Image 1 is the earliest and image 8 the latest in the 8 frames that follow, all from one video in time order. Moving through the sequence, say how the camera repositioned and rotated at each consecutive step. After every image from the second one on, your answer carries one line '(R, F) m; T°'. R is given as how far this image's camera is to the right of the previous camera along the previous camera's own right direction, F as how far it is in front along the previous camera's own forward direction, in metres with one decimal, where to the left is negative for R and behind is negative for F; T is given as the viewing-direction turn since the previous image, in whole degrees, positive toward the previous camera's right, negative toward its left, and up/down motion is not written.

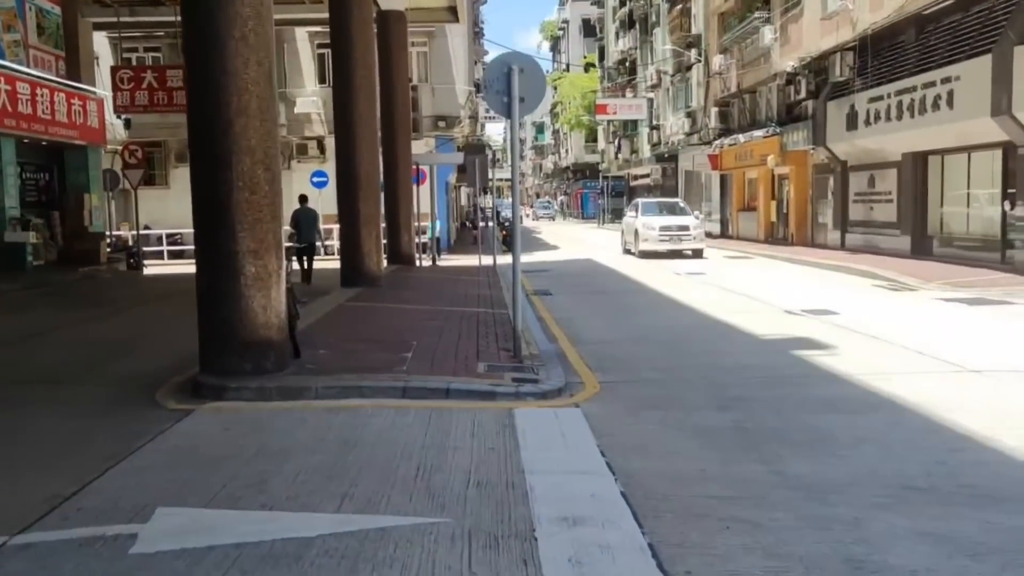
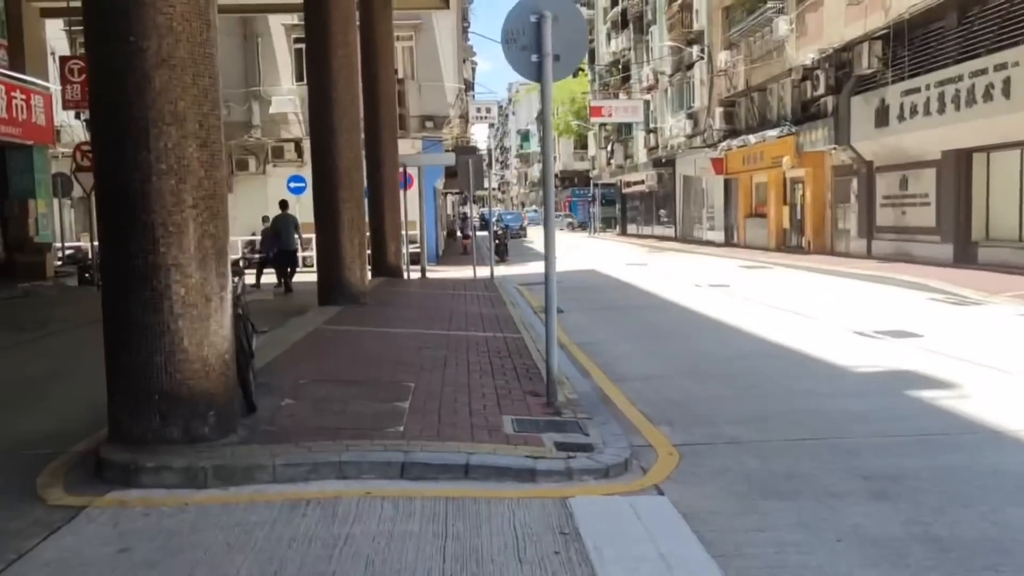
(-0.3, +2.3) m; +1°
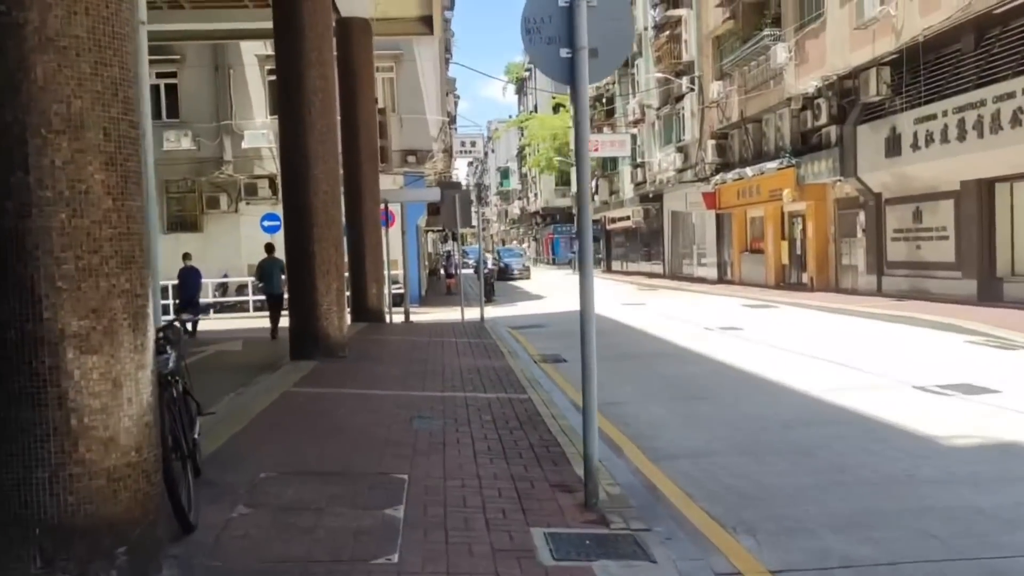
(-0.2, +1.6) m; +1°
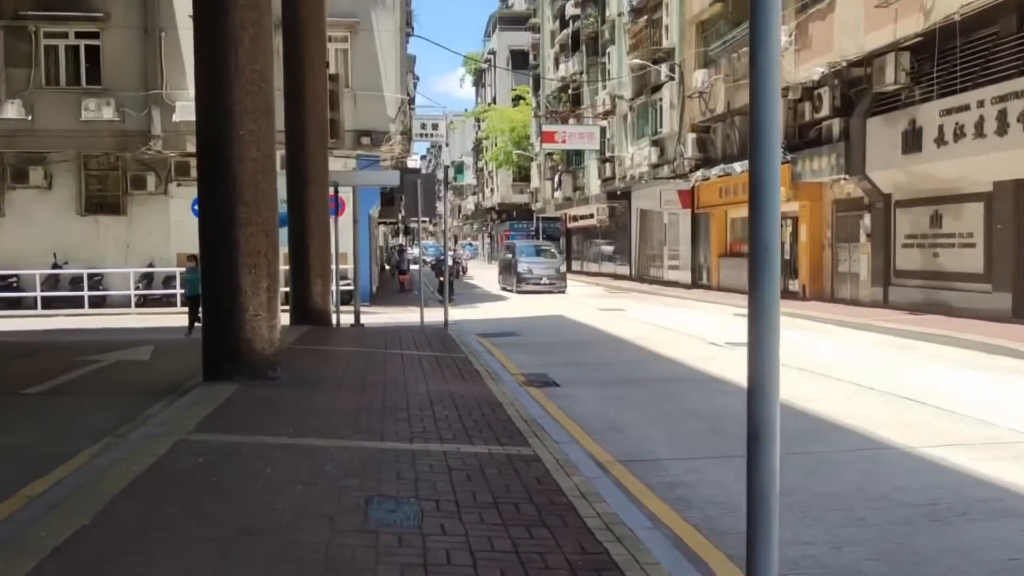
(-0.4, +2.7) m; +3°
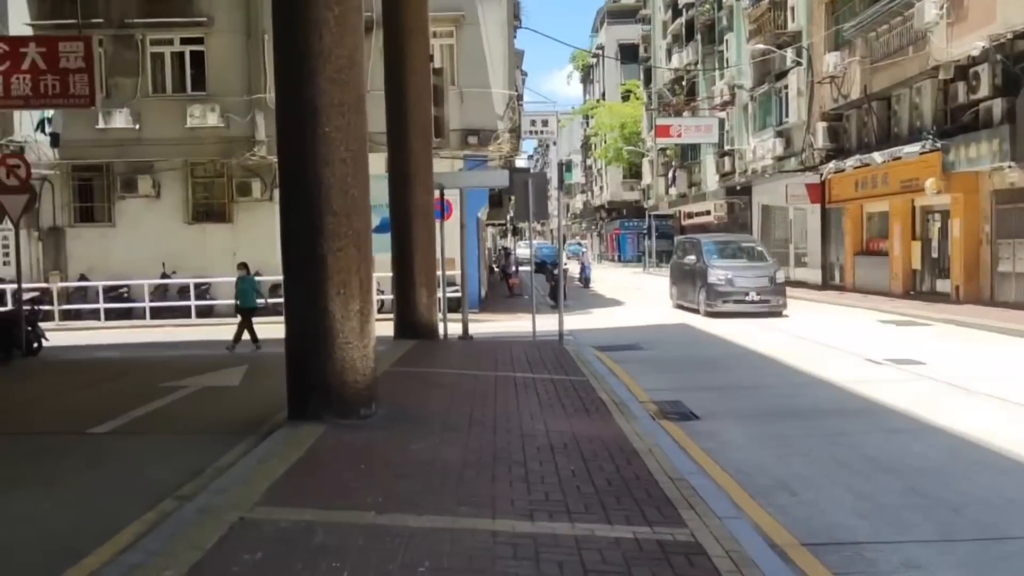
(-0.2, +1.5) m; -7°
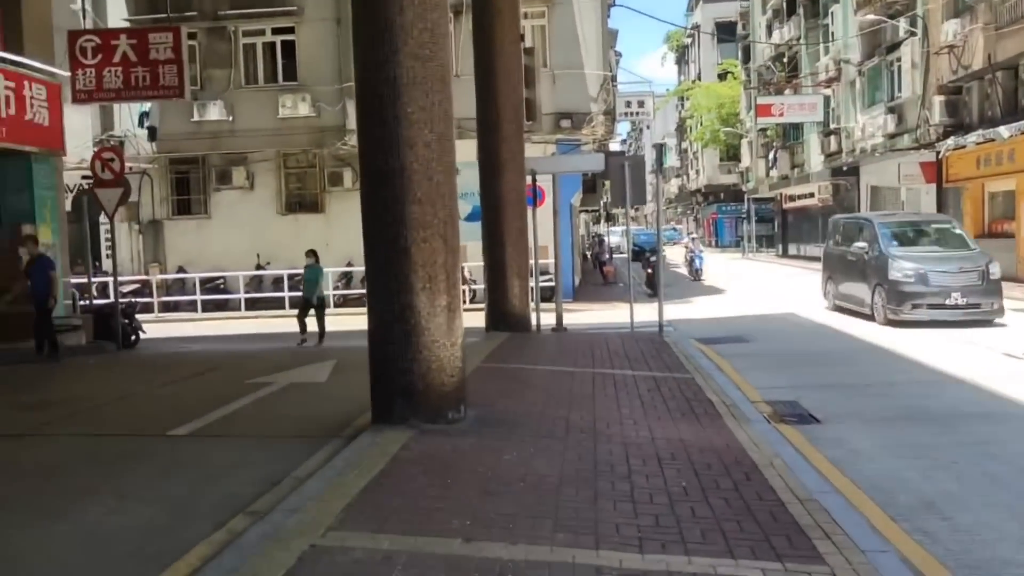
(-0.1, +0.7) m; -6°
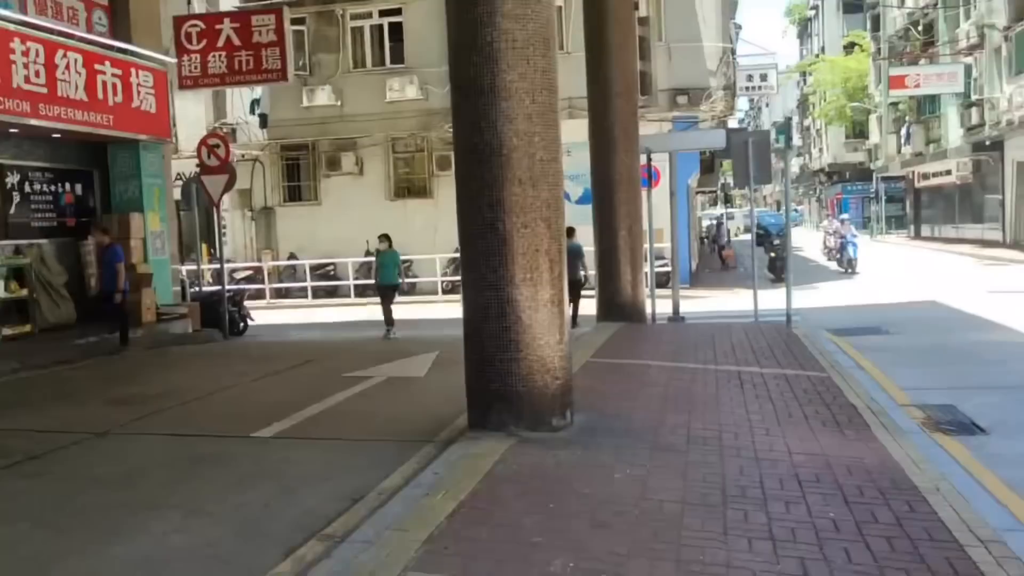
(0.0, +0.8) m; -7°
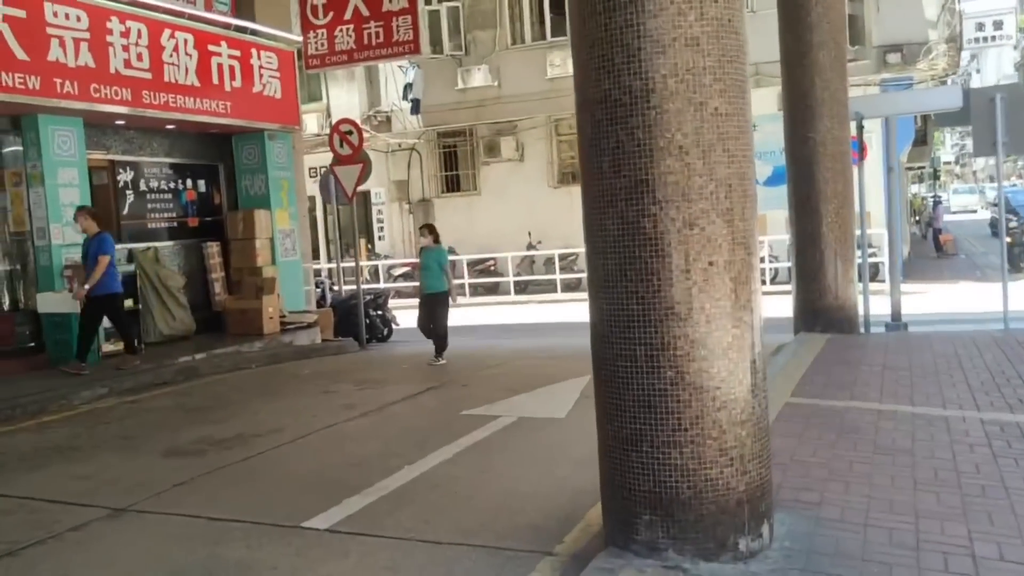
(+0.1, +2.3) m; -11°
